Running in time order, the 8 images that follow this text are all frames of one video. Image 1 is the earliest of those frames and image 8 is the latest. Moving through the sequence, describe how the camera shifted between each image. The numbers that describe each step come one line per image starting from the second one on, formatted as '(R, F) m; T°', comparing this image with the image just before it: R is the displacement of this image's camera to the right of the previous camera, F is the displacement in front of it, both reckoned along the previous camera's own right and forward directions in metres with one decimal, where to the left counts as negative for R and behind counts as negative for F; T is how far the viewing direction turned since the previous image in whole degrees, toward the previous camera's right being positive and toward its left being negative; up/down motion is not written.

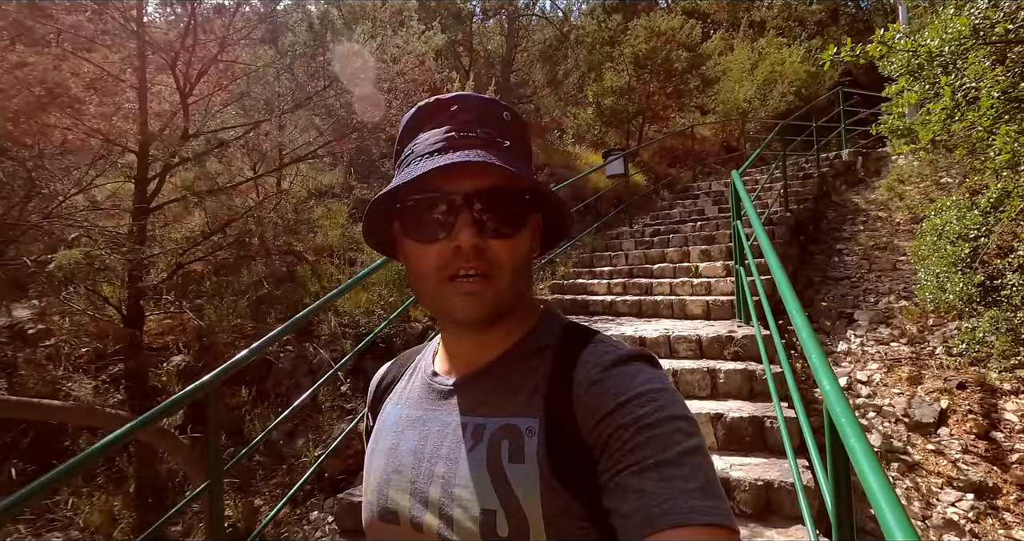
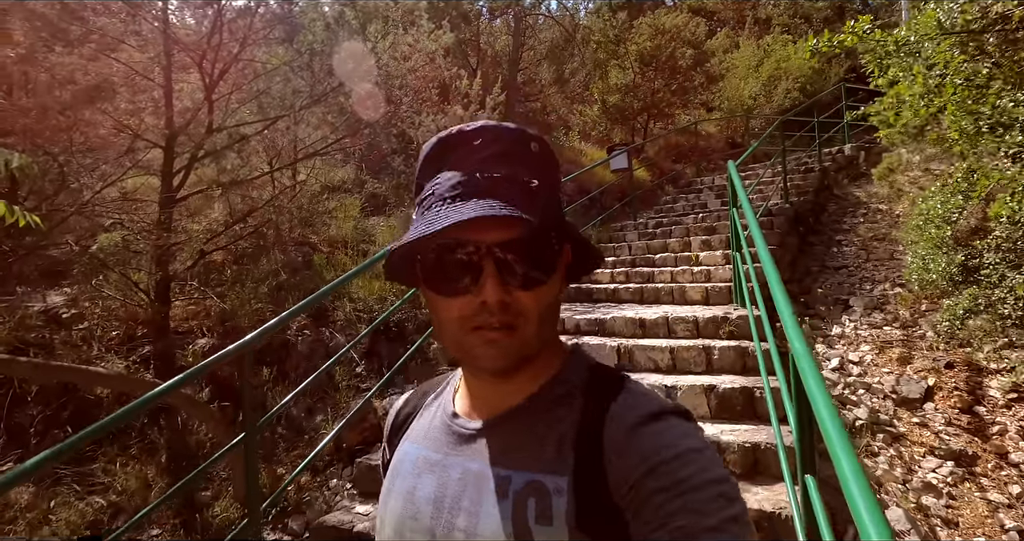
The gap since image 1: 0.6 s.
(0.0, -0.2) m; -1°
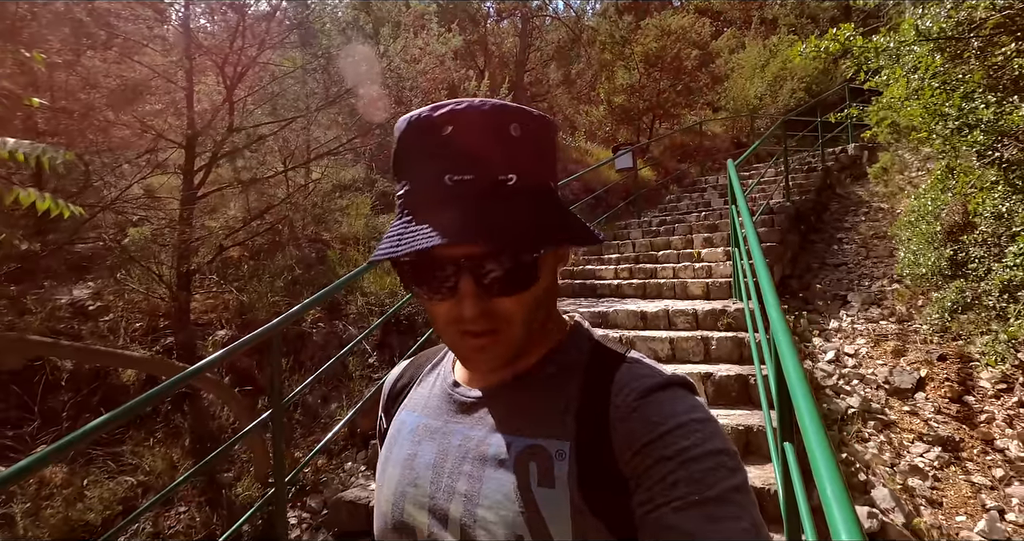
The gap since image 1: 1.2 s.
(0.0, -0.2) m; -1°
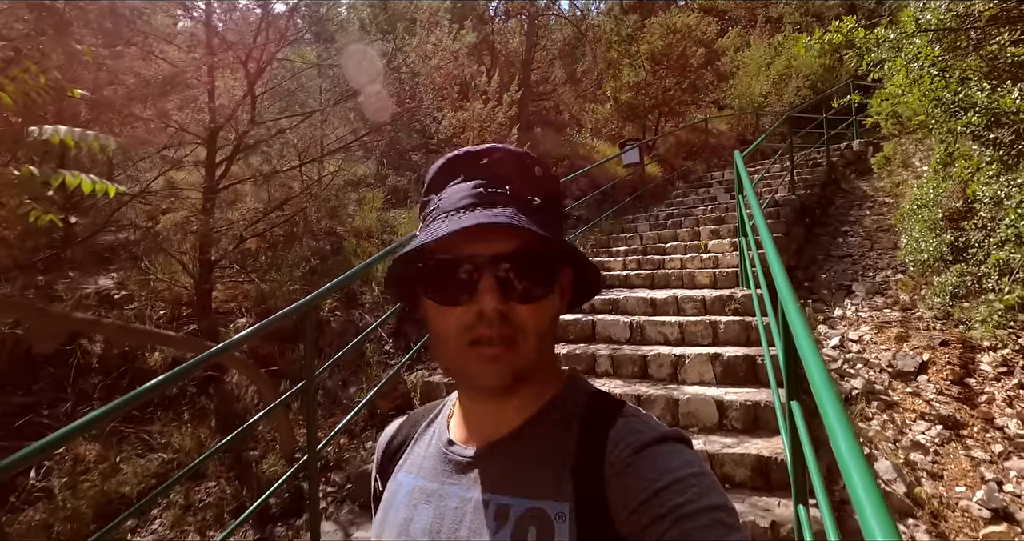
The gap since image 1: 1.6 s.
(-0.1, -0.1) m; 0°
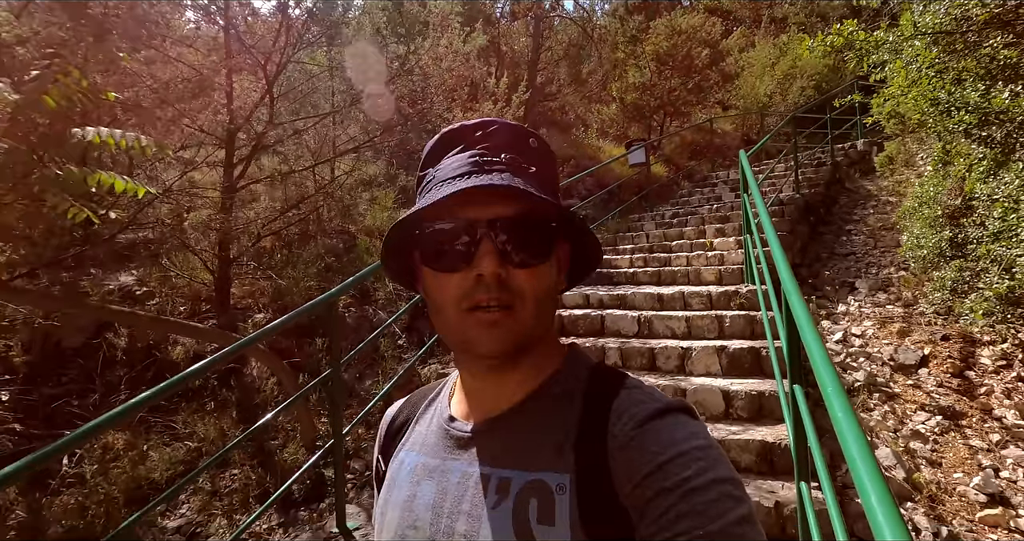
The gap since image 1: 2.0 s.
(-0.1, -0.1) m; 0°
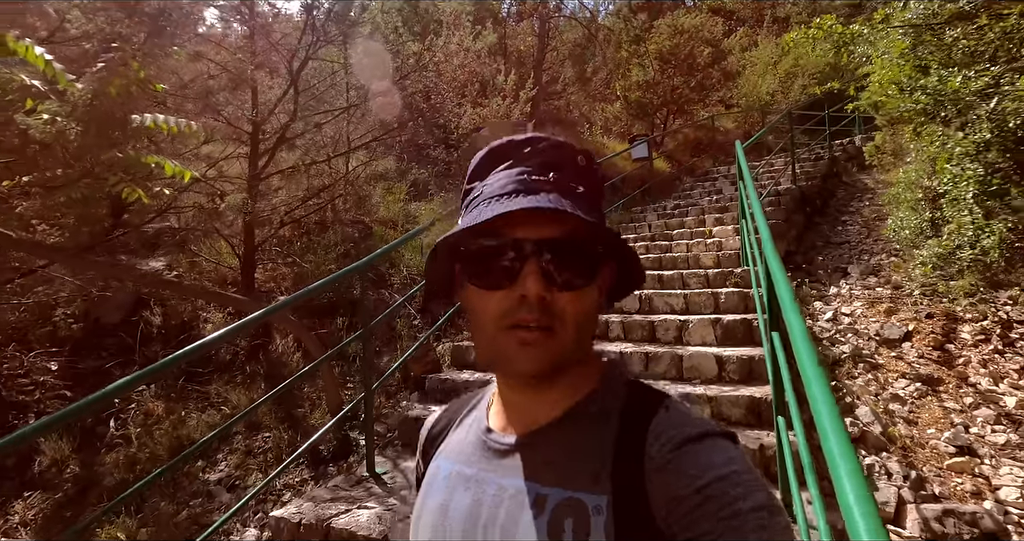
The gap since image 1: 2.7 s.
(0.0, -0.3) m; 0°
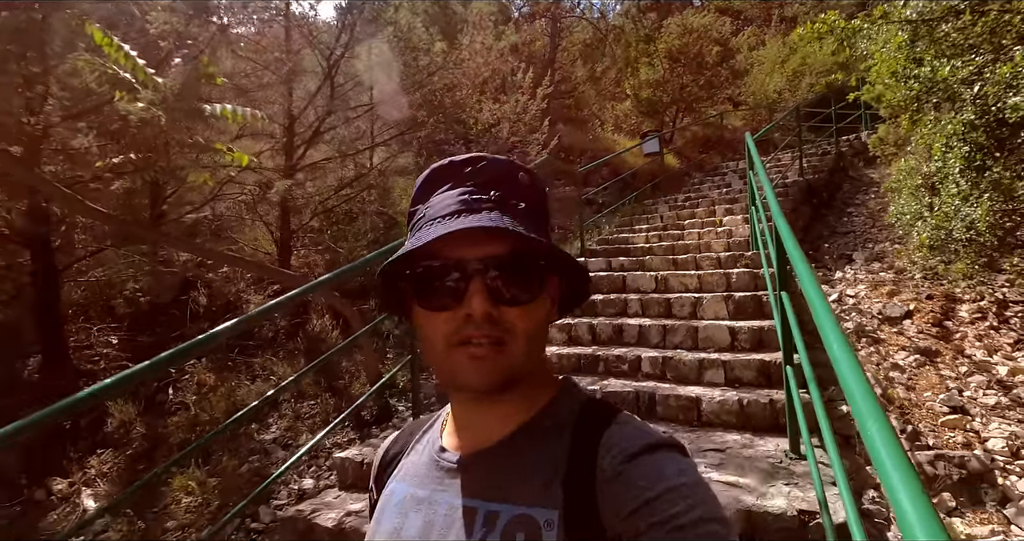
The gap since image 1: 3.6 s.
(-0.2, -0.3) m; -1°
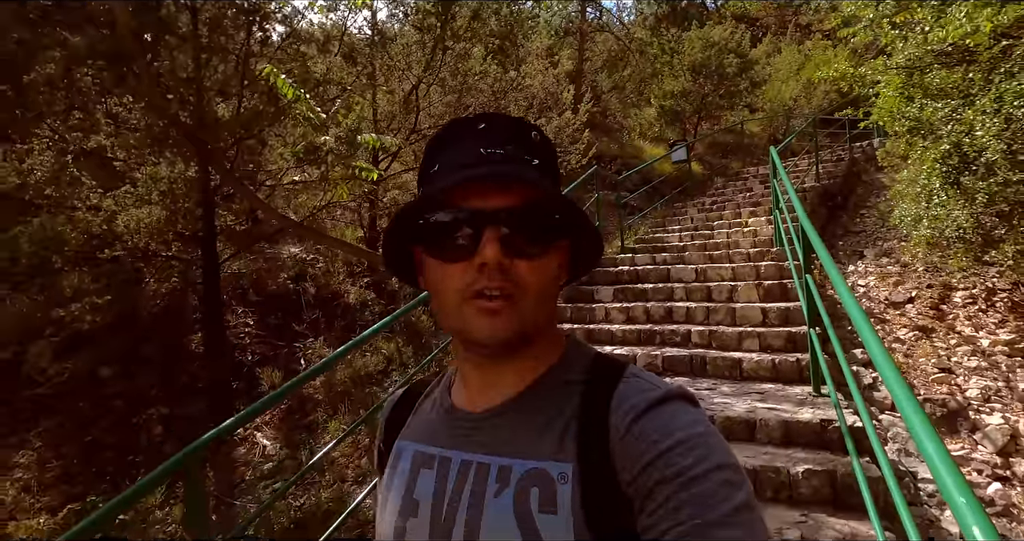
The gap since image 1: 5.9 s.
(-0.6, -1.0) m; -1°
